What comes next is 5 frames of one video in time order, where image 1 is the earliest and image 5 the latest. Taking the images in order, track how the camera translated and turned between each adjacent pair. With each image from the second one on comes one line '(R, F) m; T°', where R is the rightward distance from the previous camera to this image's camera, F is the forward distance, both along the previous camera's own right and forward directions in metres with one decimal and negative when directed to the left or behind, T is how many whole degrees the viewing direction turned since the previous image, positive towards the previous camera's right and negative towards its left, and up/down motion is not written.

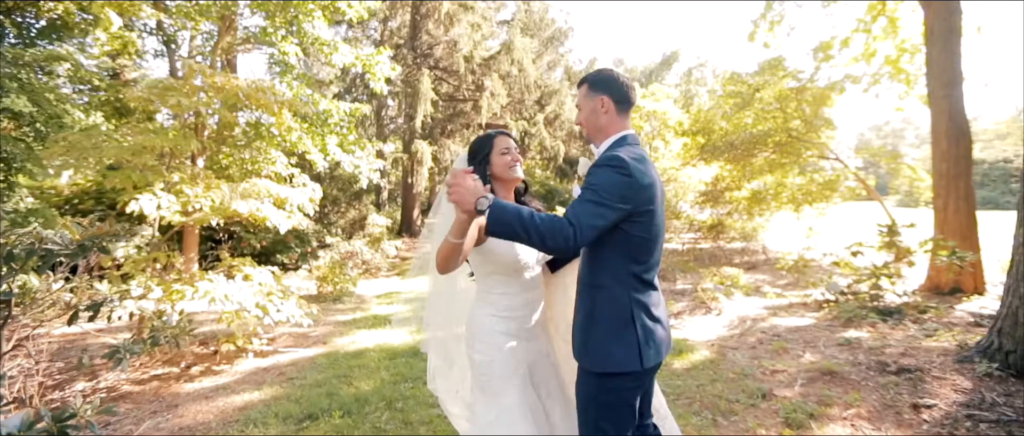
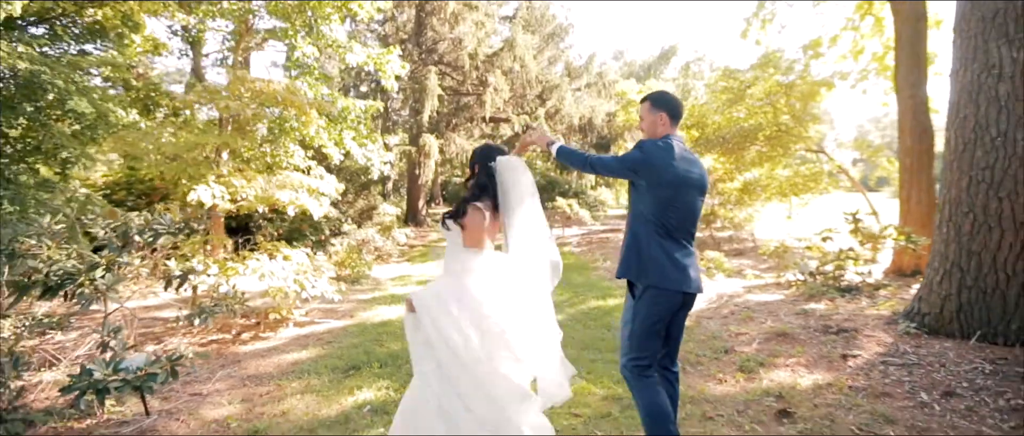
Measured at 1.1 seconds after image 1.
(-0.1, -0.7) m; 0°
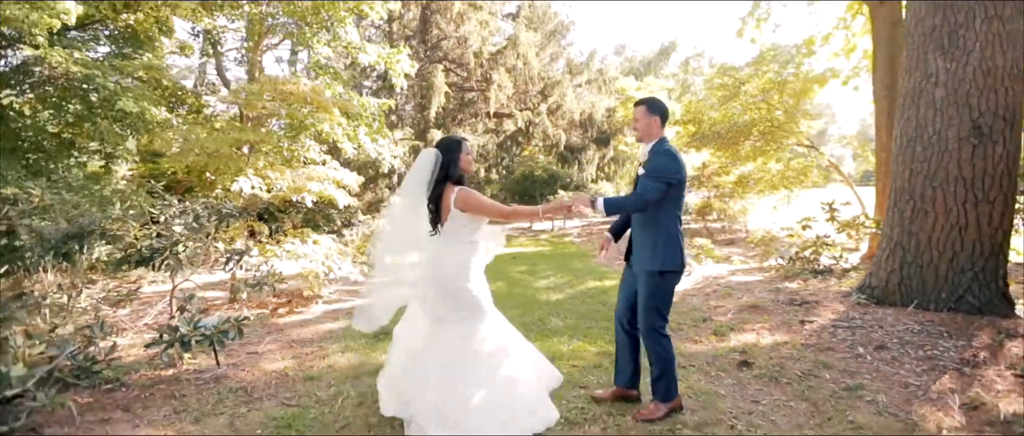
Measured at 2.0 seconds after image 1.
(-0.1, -0.6) m; 0°
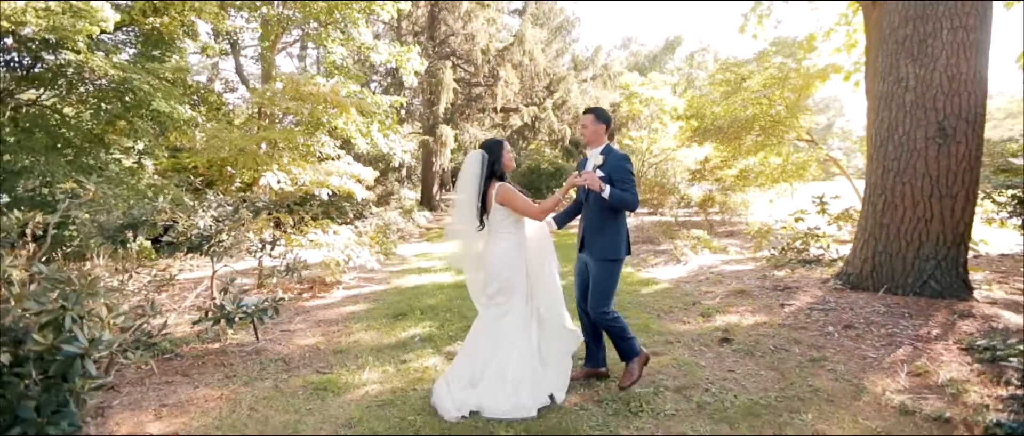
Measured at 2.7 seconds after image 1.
(0.0, -0.4) m; -1°
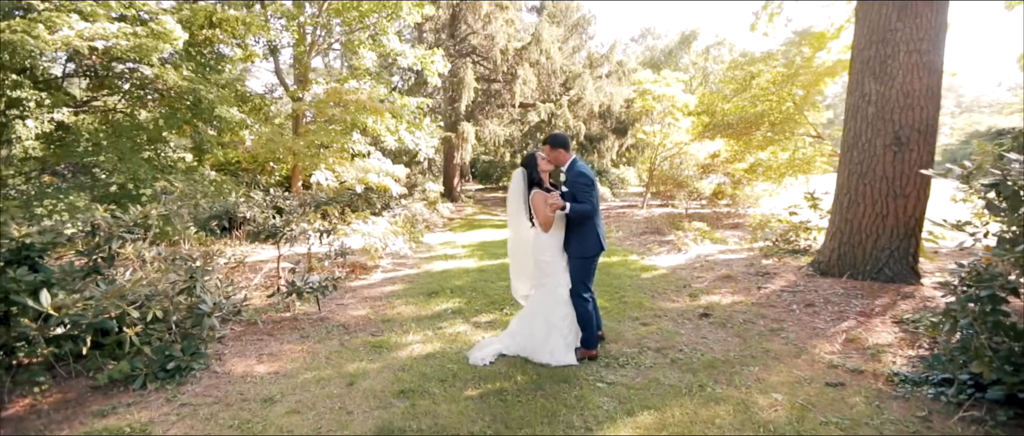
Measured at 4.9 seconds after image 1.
(0.0, -0.9) m; -2°
